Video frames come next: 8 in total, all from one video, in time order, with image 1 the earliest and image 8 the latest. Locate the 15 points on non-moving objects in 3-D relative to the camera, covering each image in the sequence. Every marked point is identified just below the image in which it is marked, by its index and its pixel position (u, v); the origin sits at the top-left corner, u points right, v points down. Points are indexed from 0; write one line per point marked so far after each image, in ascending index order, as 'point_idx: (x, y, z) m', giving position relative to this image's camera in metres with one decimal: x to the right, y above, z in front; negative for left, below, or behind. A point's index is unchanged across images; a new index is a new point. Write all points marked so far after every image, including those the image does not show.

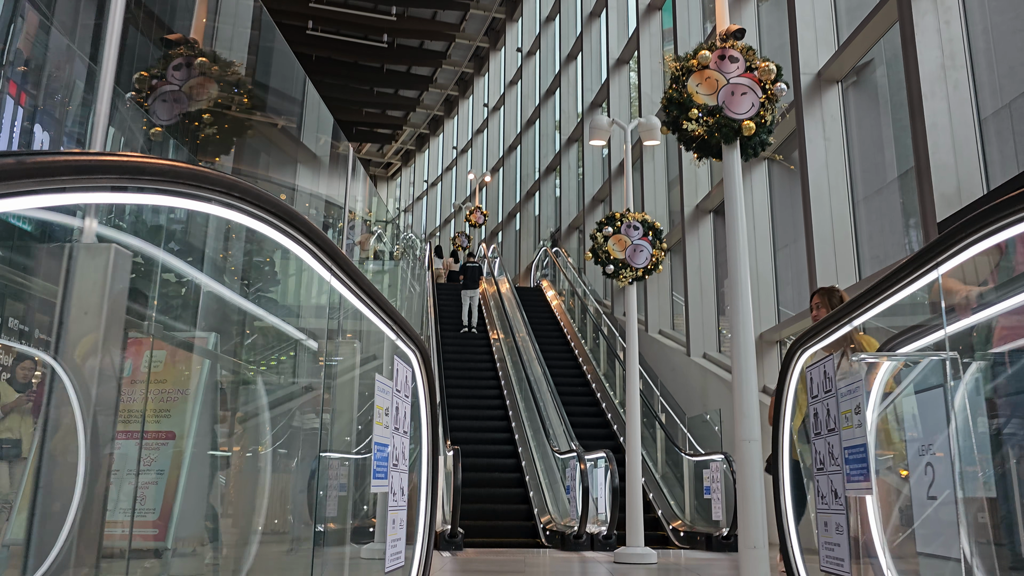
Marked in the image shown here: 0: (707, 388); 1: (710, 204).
0: (+2.6, -1.3, +10.8) m
1: (+3.0, +1.3, +12.1) m
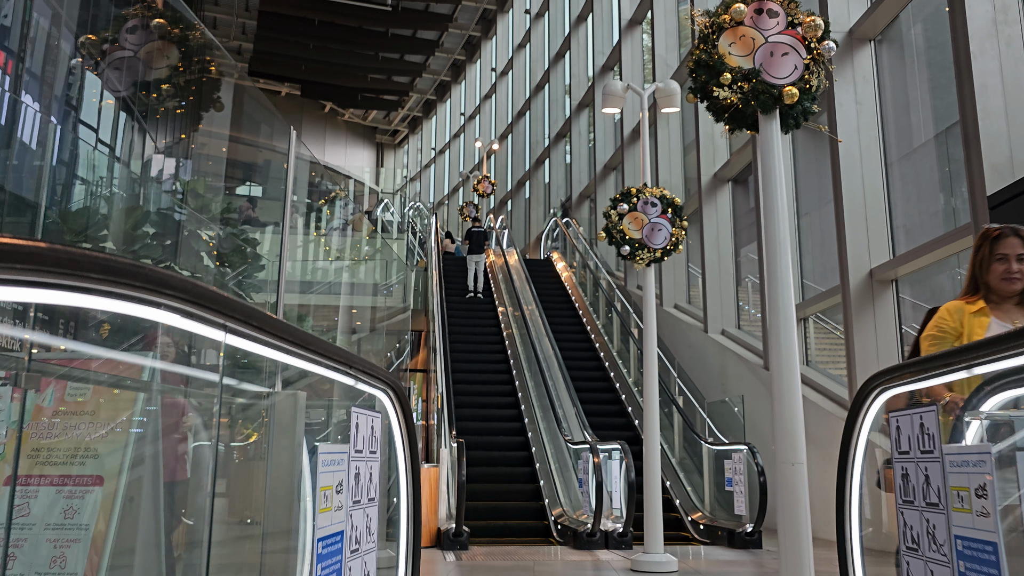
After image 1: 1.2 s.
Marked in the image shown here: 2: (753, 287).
0: (+2.7, -1.0, +10.3) m
1: (+3.1, +1.7, +11.5) m
2: (+3.2, 0.0, +10.9) m
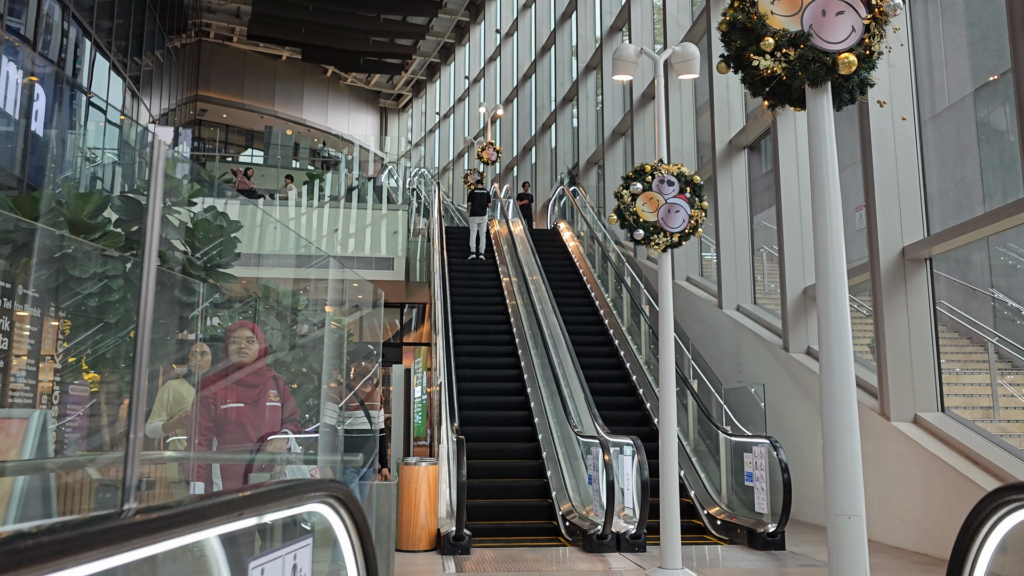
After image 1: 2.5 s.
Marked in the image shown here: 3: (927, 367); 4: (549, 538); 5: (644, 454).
0: (+2.8, -0.7, +9.9) m
1: (+3.1, +2.0, +10.9) m
2: (+3.3, +0.4, +10.3) m
3: (+3.5, -0.7, +6.8) m
4: (+0.3, -2.2, +7.0) m
5: (+1.0, -1.2, +6.0) m
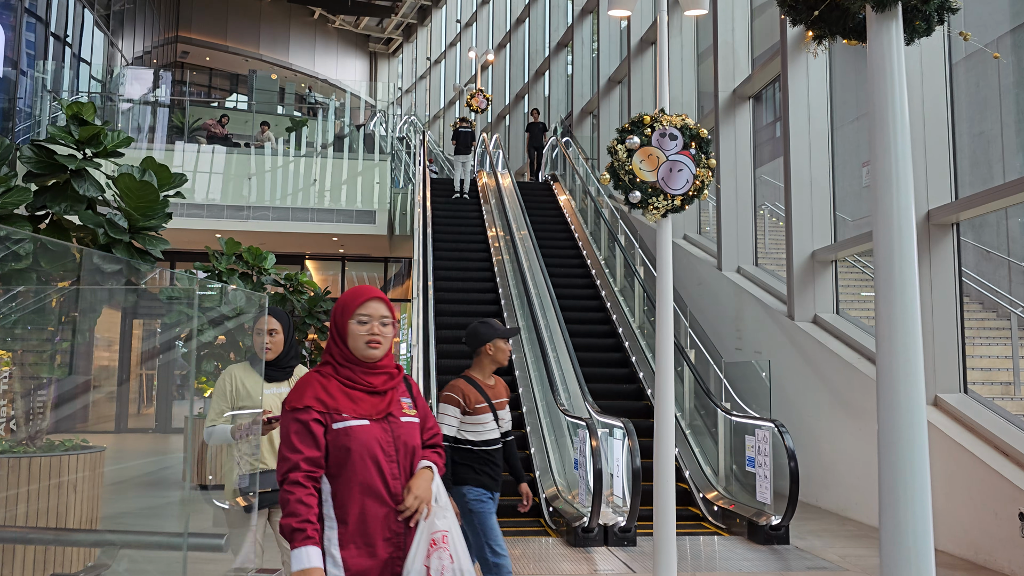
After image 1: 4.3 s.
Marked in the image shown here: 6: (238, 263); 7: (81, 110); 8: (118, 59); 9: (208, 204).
0: (+2.6, -0.2, +9.2) m
1: (+3.0, +2.5, +10.1) m
2: (+3.1, +0.8, +9.6) m
3: (+3.4, -0.4, +6.2) m
4: (+0.2, -1.9, +6.4) m
5: (+0.8, -1.0, +5.4) m
6: (-2.9, +0.3, +8.6) m
7: (-2.3, +1.0, +4.3) m
8: (-9.5, +5.5, +19.5) m
9: (-5.3, +1.5, +14.2) m
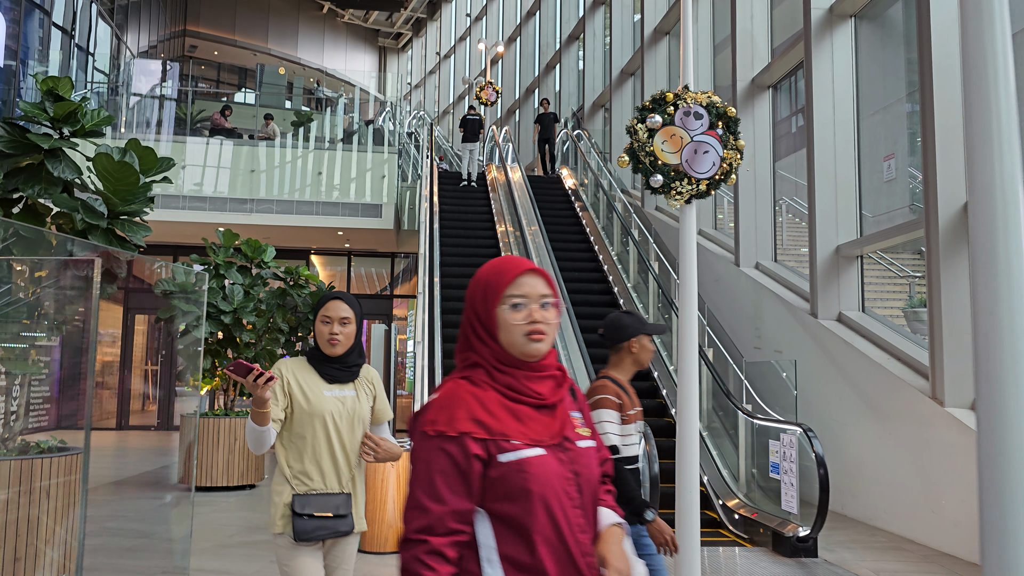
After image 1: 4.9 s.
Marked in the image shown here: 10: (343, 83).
0: (+2.7, -0.2, +8.9) m
1: (+3.1, +2.6, +9.8) m
2: (+3.3, +0.9, +9.3) m
3: (+3.4, -0.4, +5.8) m
4: (+0.2, -1.8, +6.1) m
5: (+0.9, -1.0, +5.1) m
6: (-2.8, +0.3, +8.2) m
7: (-2.3, +1.0, +4.0) m
8: (-9.2, +5.6, +19.2) m
9: (-5.2, +1.6, +13.9) m
10: (-3.2, +3.9, +15.2) m
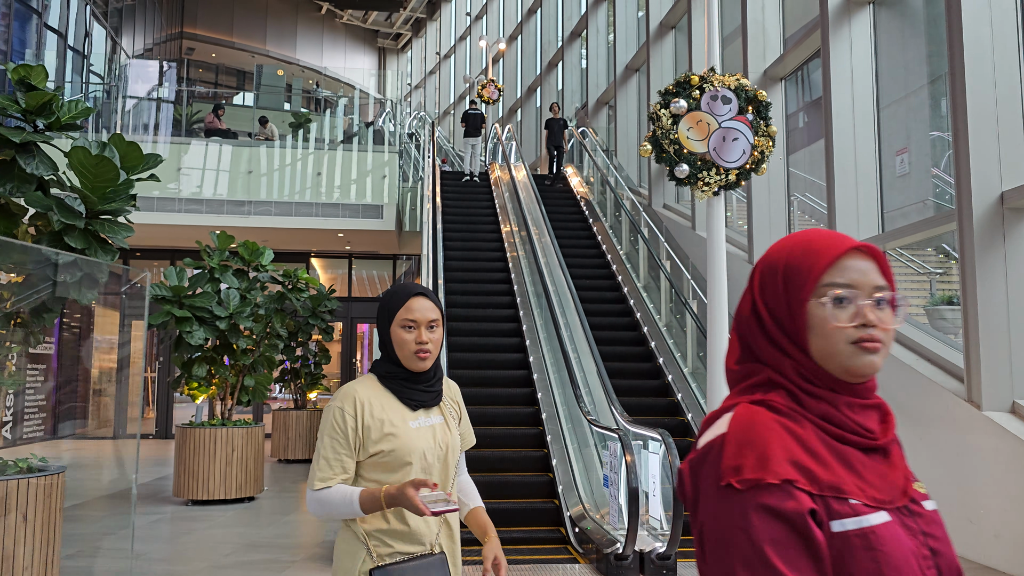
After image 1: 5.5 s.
0: (+2.8, -0.2, +8.5) m
1: (+3.2, +2.6, +9.4) m
2: (+3.3, +0.9, +8.9) m
3: (+3.5, -0.4, +5.5) m
4: (+0.3, -1.9, +5.7) m
5: (+1.0, -1.0, +4.8) m
6: (-2.7, +0.3, +7.9) m
7: (-2.2, +1.0, +3.7) m
8: (-9.2, +5.5, +18.9) m
9: (-5.1, +1.5, +13.6) m
10: (-3.2, +3.8, +14.9) m
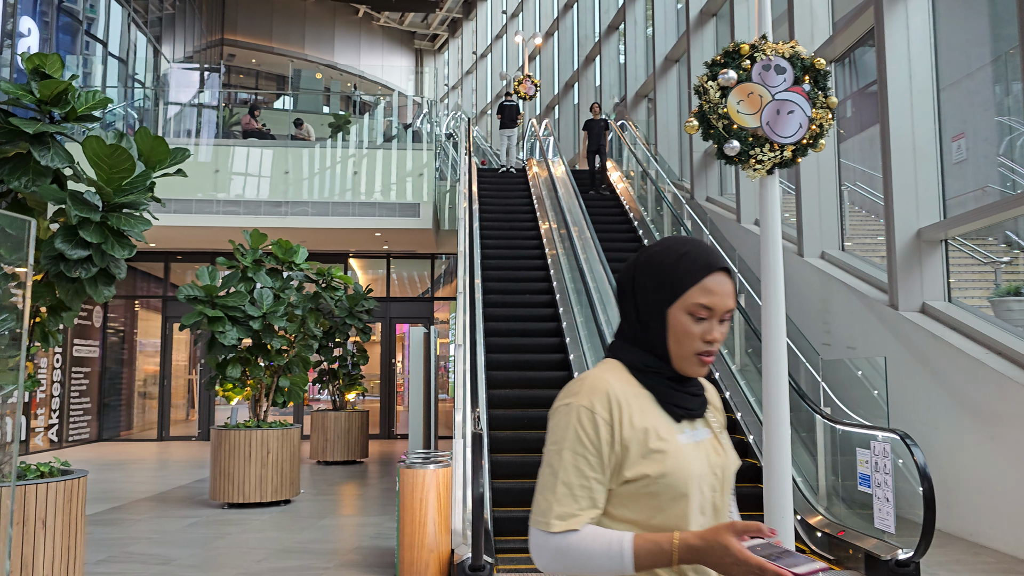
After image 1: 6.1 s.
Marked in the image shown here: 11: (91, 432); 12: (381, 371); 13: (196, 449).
0: (+3.2, -0.1, +8.1) m
1: (+3.6, +2.7, +9.0) m
2: (+3.7, +1.0, +8.5) m
3: (+3.7, -0.3, +5.0) m
4: (+0.6, -1.8, +5.5) m
5: (+1.2, -0.9, +4.4) m
6: (-2.4, +0.3, +7.8) m
7: (-2.1, +1.0, +3.5) m
8: (-8.3, +5.4, +19.1) m
9: (-4.5, +1.5, +13.6) m
10: (-2.5, +3.8, +14.8) m
11: (-7.6, -2.6, +14.6) m
12: (-2.5, -1.6, +15.6) m
13: (-5.3, -2.7, +13.6) m
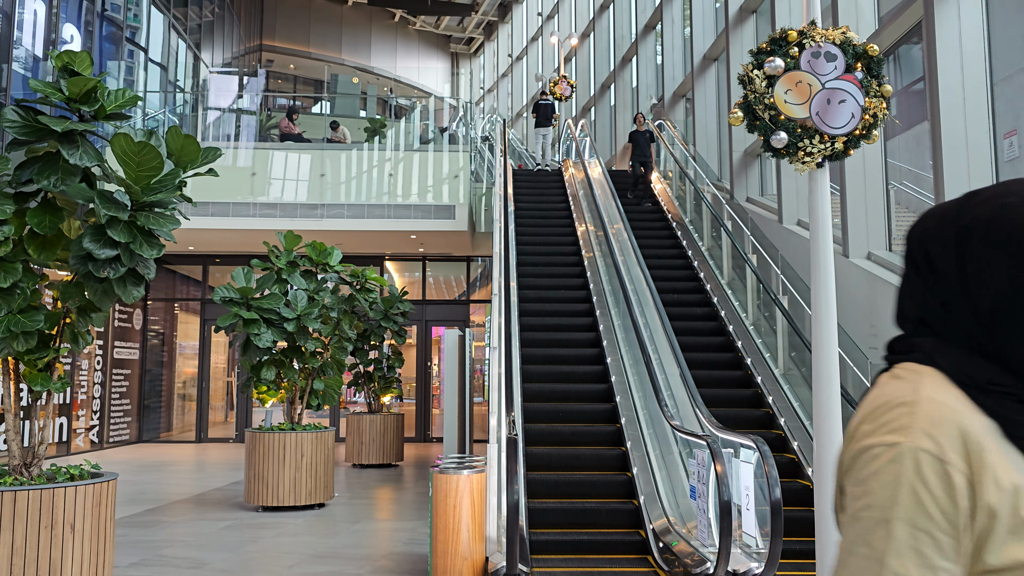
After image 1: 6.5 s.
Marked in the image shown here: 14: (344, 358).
0: (+3.6, -0.1, +7.9) m
1: (+4.0, +2.6, +8.7) m
2: (+4.1, +1.0, +8.2) m
3: (+3.9, -0.3, +4.7) m
4: (+0.8, -1.8, +5.3) m
5: (+1.4, -0.9, +4.3) m
6: (-2.0, +0.3, +7.8) m
7: (-1.9, +1.0, +3.5) m
8: (-7.5, +5.3, +19.4) m
9: (-3.9, +1.4, +13.7) m
10: (-1.8, +3.8, +14.7) m
11: (-7.0, -2.7, +14.8) m
12: (-1.8, -1.7, +15.6) m
13: (-4.7, -2.8, +13.6) m
14: (-1.7, -0.7, +8.0) m
